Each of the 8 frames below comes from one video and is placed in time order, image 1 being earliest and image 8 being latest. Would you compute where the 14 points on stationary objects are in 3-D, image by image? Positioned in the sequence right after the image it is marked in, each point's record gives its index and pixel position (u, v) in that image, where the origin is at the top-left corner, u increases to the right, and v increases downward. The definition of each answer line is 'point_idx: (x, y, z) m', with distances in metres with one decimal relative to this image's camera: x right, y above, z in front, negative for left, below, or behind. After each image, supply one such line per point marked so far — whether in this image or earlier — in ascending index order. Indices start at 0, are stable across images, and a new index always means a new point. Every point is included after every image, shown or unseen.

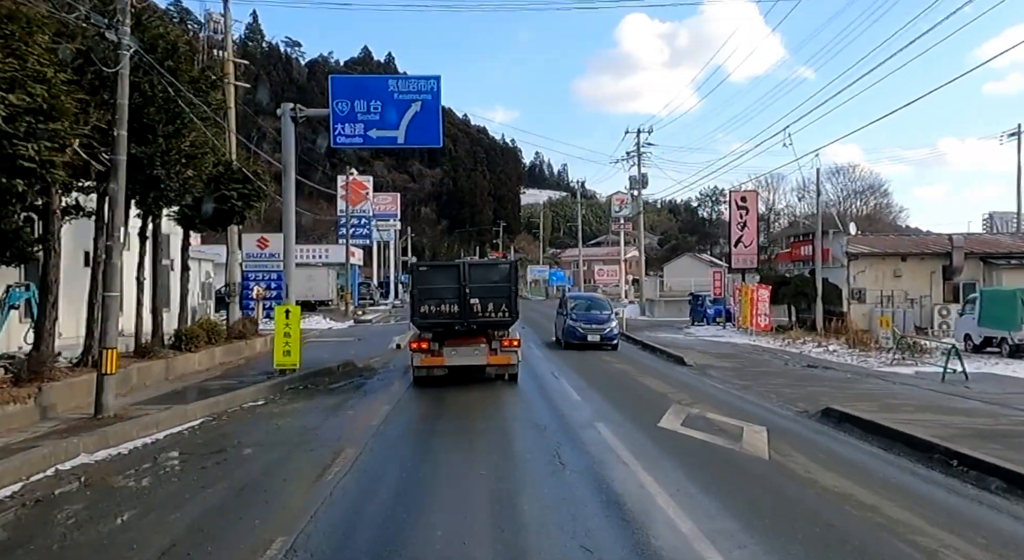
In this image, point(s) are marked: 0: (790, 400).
0: (+4.9, -2.1, +12.9) m
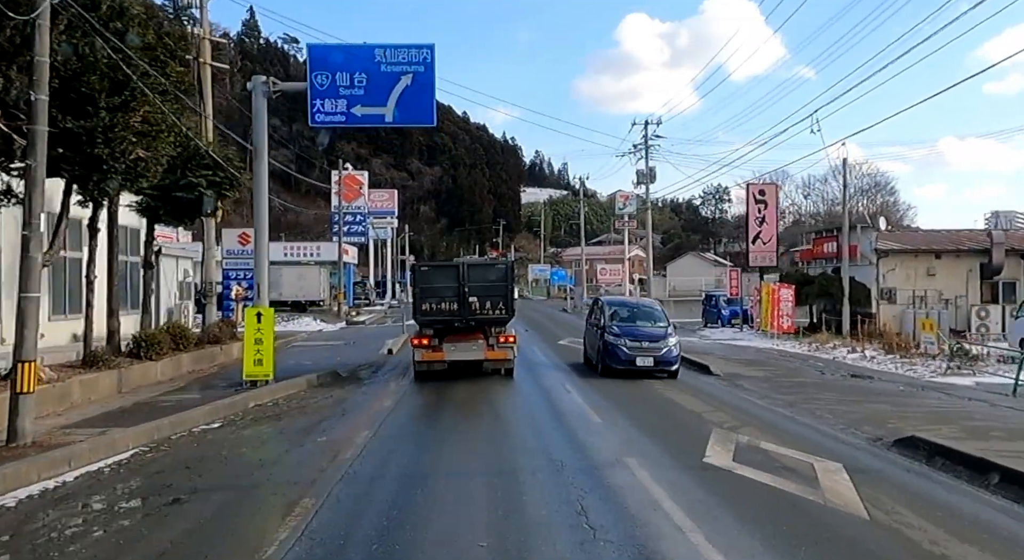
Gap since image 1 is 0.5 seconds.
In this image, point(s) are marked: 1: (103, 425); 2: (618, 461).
0: (+5.0, -2.1, +10.7) m
1: (-6.1, -2.1, +10.9) m
2: (+1.2, -2.0, +8.1) m
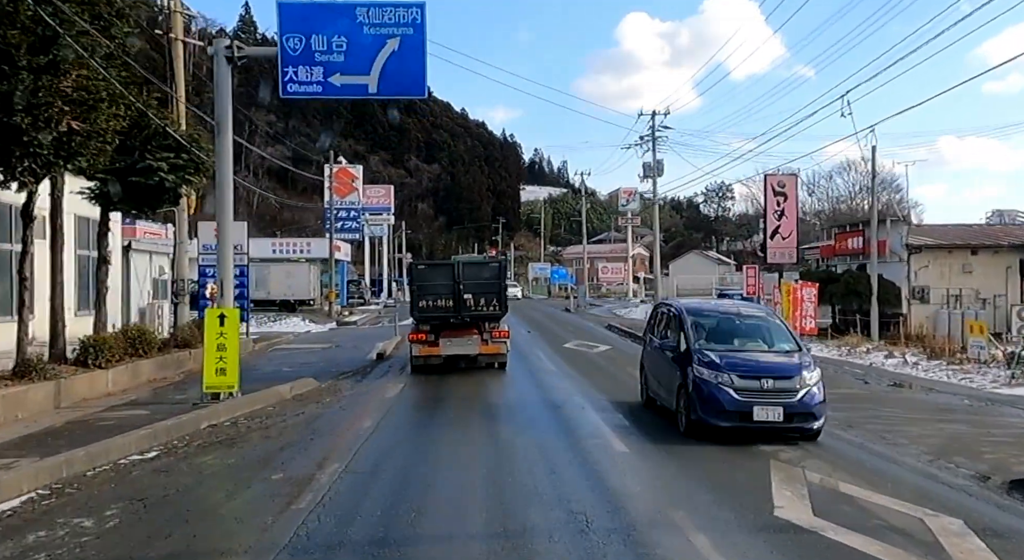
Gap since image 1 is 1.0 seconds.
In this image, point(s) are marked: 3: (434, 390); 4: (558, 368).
0: (+5.1, -2.0, +8.7) m
1: (-6.0, -2.1, +8.8) m
2: (+1.2, -1.9, +6.0) m
3: (-1.6, -2.2, +15.5) m
4: (+1.1, -2.1, +18.6) m
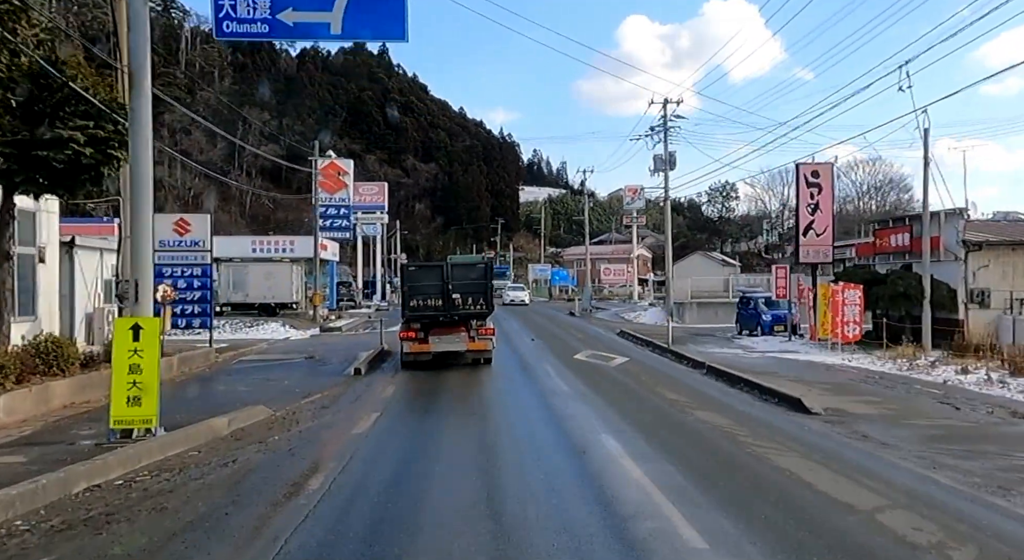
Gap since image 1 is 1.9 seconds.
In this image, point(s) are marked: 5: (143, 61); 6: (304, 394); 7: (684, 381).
0: (+5.2, -2.0, +5.6) m
1: (-5.9, -2.1, +5.7) m
2: (+1.3, -1.9, +2.9) m
3: (-1.6, -2.2, +12.5) m
4: (+1.2, -2.2, +15.6) m
5: (-5.0, +3.0, +9.9) m
6: (-4.0, -2.2, +14.2) m
7: (+3.7, -2.1, +15.6) m
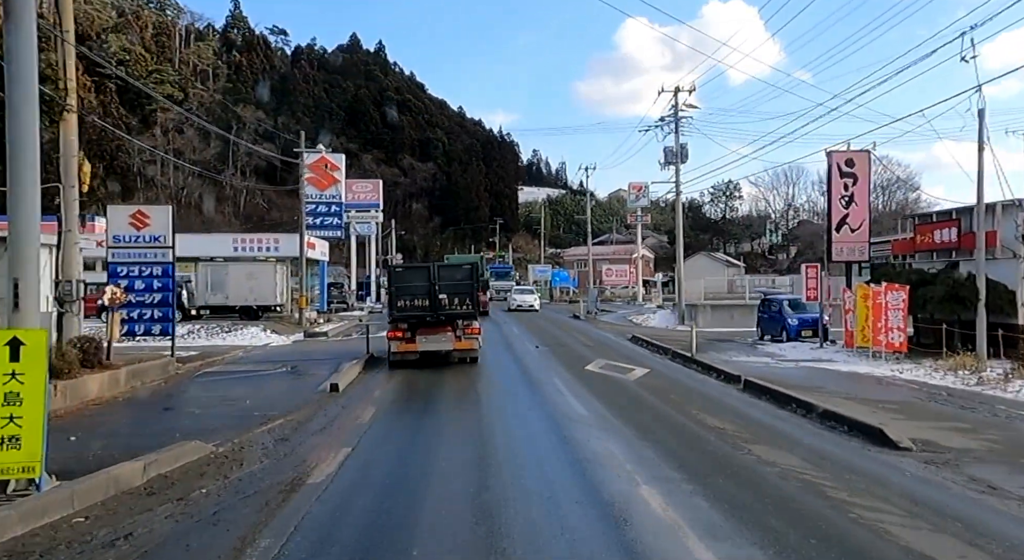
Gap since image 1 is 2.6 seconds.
0: (+5.3, -2.0, +3.2) m
1: (-5.8, -2.1, +3.2) m
2: (+1.4, -1.9, +0.5) m
3: (-1.5, -2.2, +10.0) m
4: (+1.3, -2.2, +13.1) m
5: (-4.9, +3.0, +7.4) m
6: (-4.0, -2.2, +11.7) m
7: (+3.7, -2.1, +13.1) m
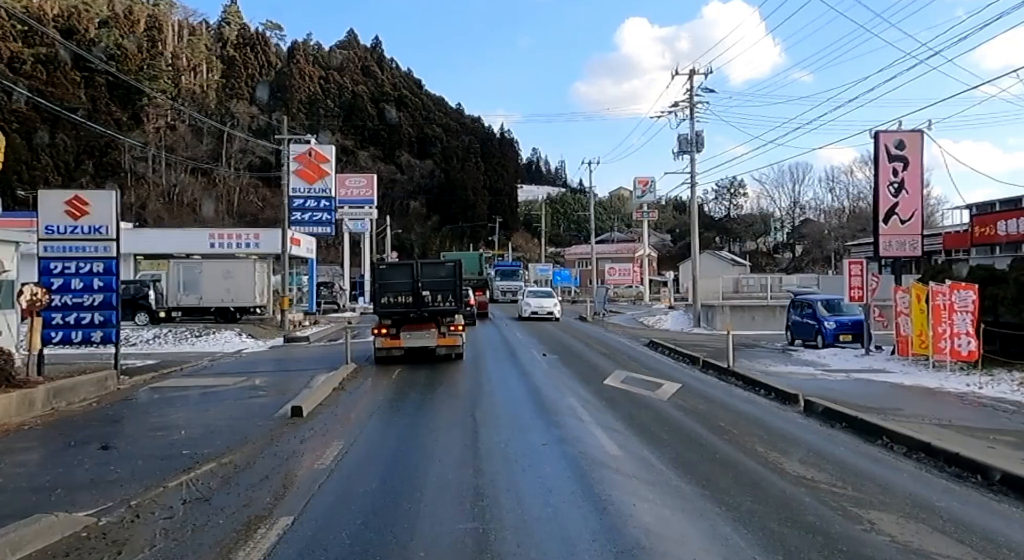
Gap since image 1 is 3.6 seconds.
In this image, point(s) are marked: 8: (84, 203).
0: (+5.4, -2.0, +0.4) m
1: (-5.7, -2.0, +0.4) m
2: (+1.6, -1.9, -2.3) m
3: (-1.4, -2.2, +7.2) m
4: (+1.4, -2.1, +10.3) m
5: (-4.8, +3.0, +4.6) m
6: (-3.8, -2.1, +8.9) m
7: (+3.8, -2.1, +10.3) m
8: (-9.1, +1.6, +15.5) m
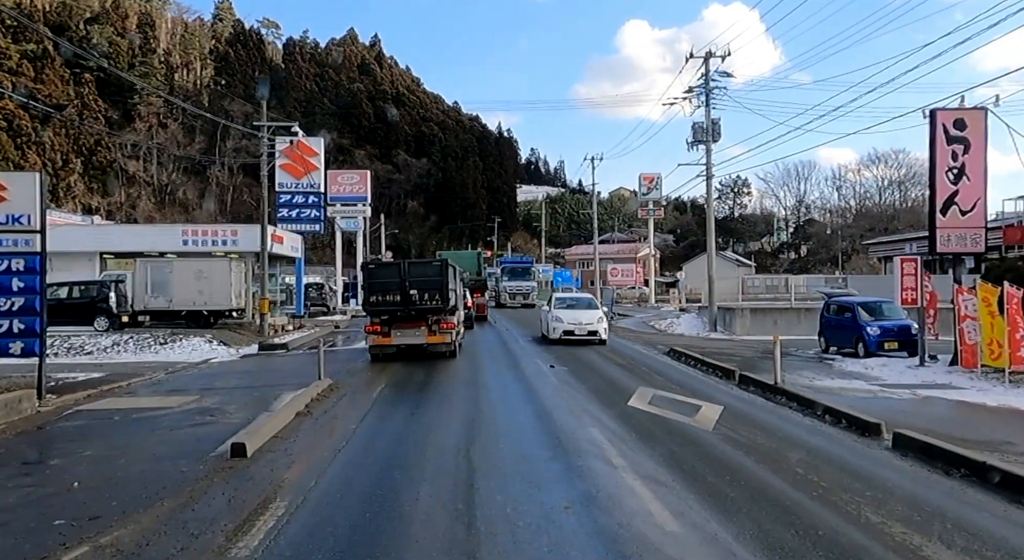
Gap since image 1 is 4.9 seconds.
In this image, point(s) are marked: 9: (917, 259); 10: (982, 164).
0: (+5.5, -1.9, -2.2) m
1: (-5.6, -2.0, -2.2) m
2: (+1.7, -1.8, -4.9) m
3: (-1.3, -2.2, +4.6) m
4: (+1.5, -2.1, +7.7) m
5: (-4.7, +3.0, +2.0) m
6: (-3.8, -2.1, +6.3) m
7: (+3.9, -2.1, +7.7) m
8: (-9.0, +1.6, +12.8) m
9: (+10.0, +0.5, +18.2) m
10: (+11.1, +2.7, +17.4) m
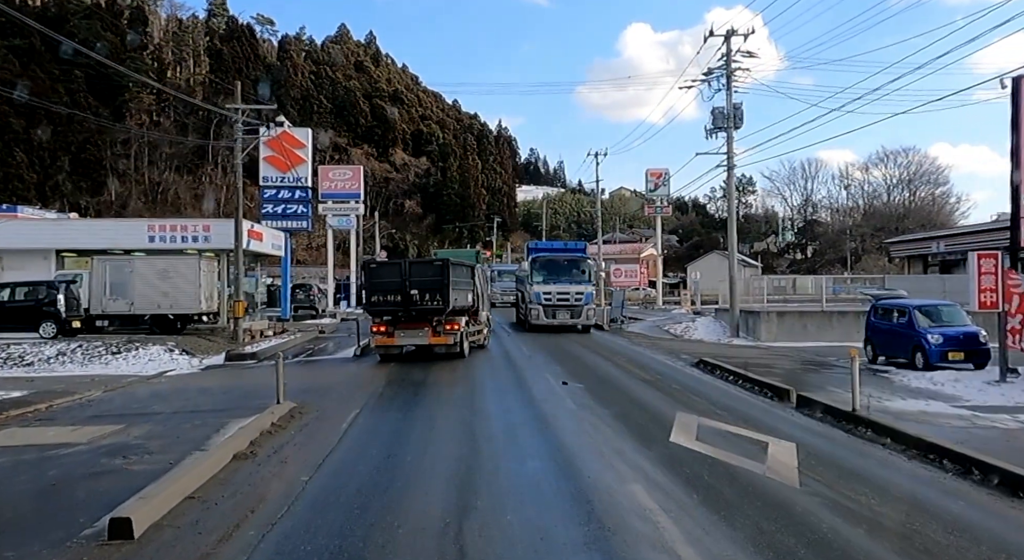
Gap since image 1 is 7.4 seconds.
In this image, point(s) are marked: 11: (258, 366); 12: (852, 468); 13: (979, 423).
0: (+5.6, -1.9, -5.0) m
1: (-5.5, -2.0, -5.0) m
2: (+1.8, -1.8, -7.7) m
3: (-1.2, -2.1, +1.8) m
4: (+1.6, -2.1, +4.9) m
5: (-4.6, +3.1, -0.8) m
6: (-3.7, -2.1, +3.5) m
7: (+4.0, -2.0, +4.9) m
8: (-8.9, +1.7, +10.0) m
9: (+10.1, +0.5, +15.4) m
10: (+11.2, +2.7, +14.6) m
11: (-6.7, -2.3, +19.2) m
12: (+3.8, -2.1, +8.1) m
13: (+7.3, -2.2, +11.3) m
